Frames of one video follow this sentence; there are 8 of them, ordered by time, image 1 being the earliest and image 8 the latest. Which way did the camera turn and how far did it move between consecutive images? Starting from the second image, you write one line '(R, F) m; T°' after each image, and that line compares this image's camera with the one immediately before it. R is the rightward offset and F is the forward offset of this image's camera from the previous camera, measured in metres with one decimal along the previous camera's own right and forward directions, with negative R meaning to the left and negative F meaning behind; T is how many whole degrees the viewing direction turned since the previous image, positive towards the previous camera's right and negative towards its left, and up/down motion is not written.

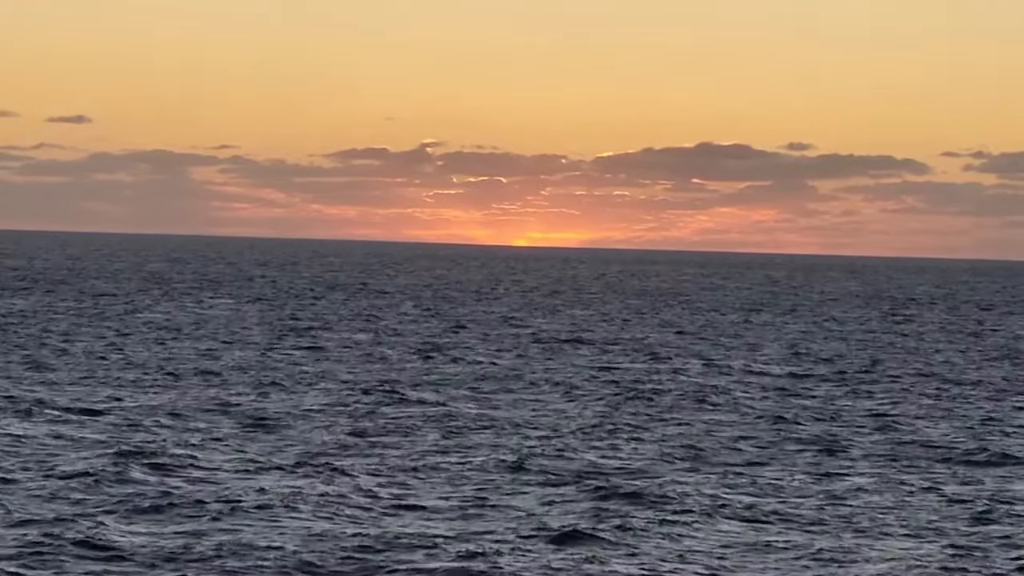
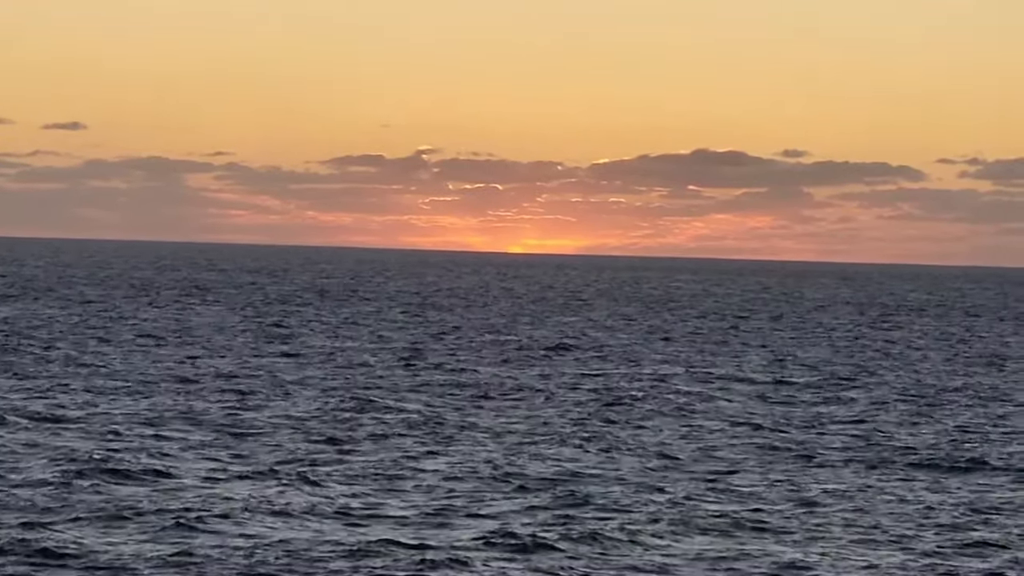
(-11.0, -11.2) m; 0°
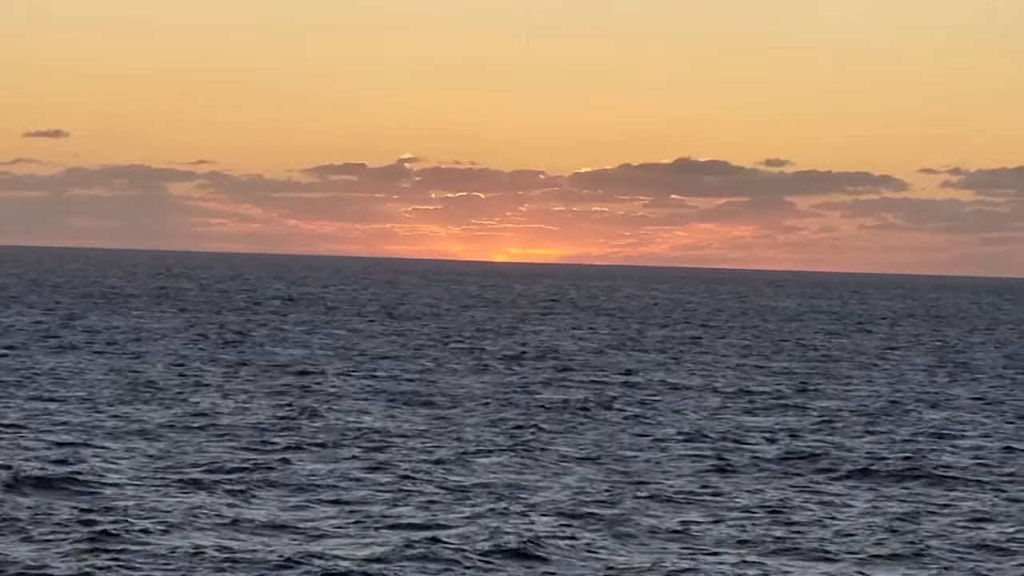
(+0.9, +0.5) m; +1°
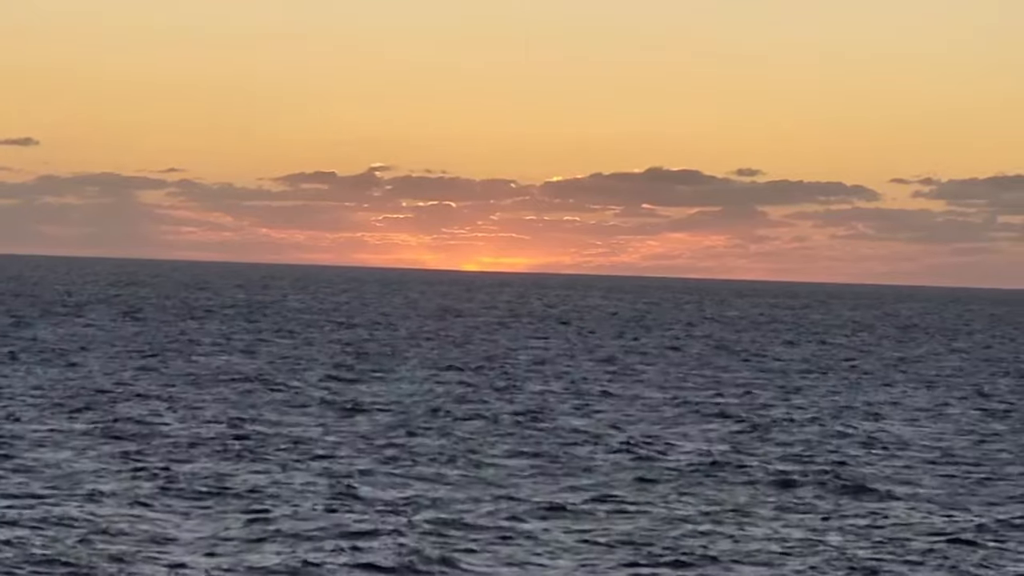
(+1.0, +0.7) m; +1°
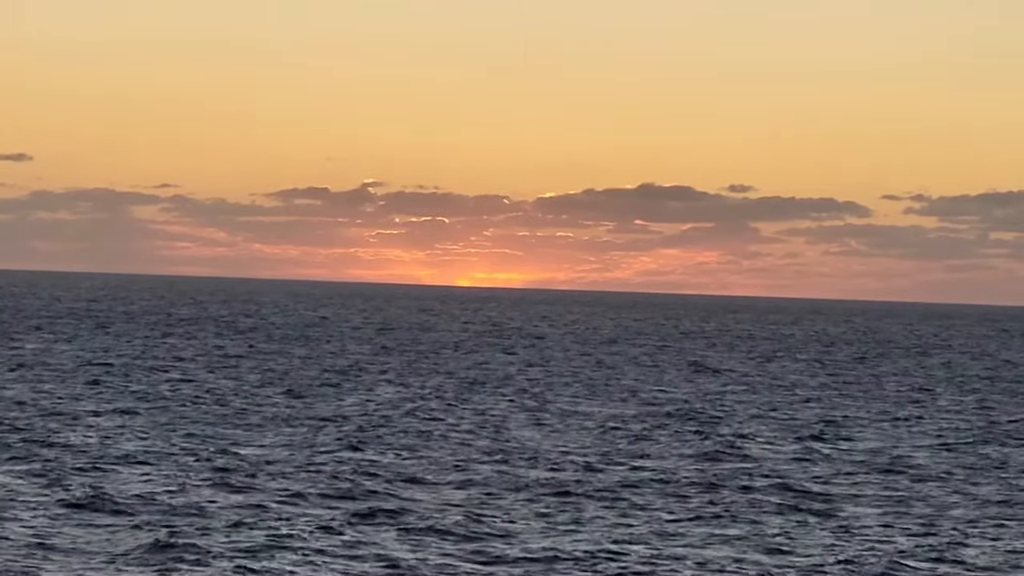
(+1.3, +1.6) m; 0°
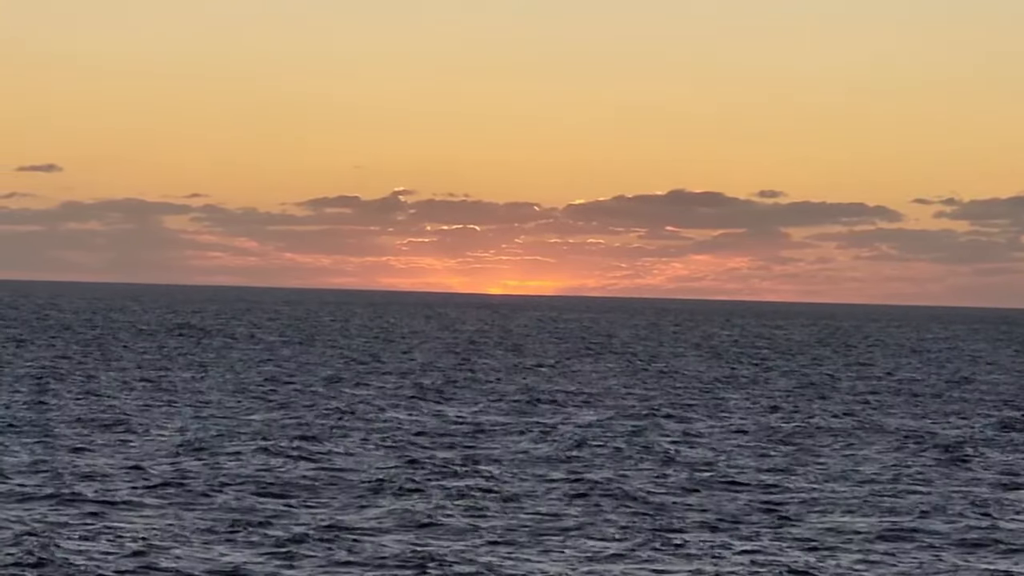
(+3.5, +2.5) m; -1°
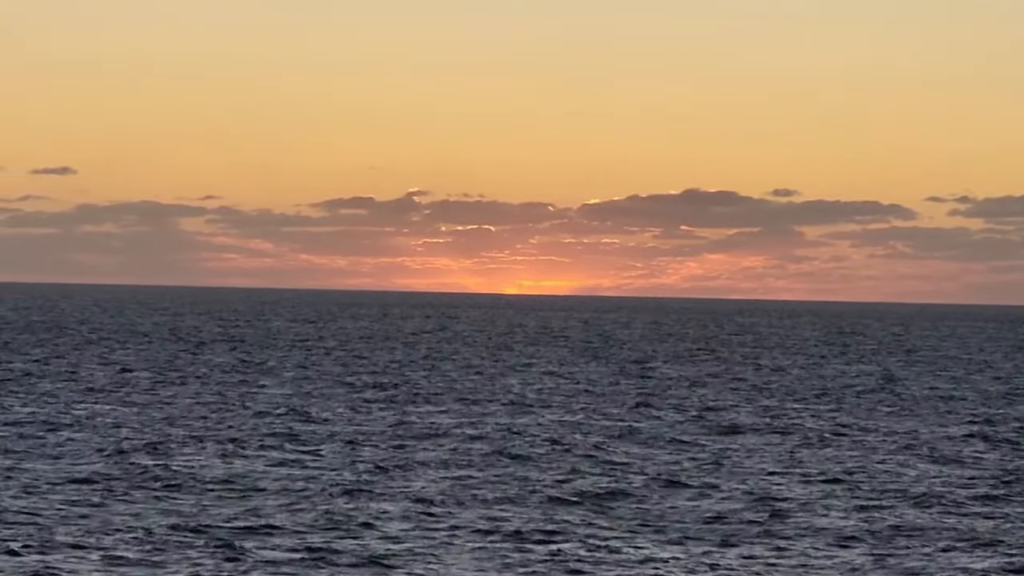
(+1.2, -1.2) m; -1°
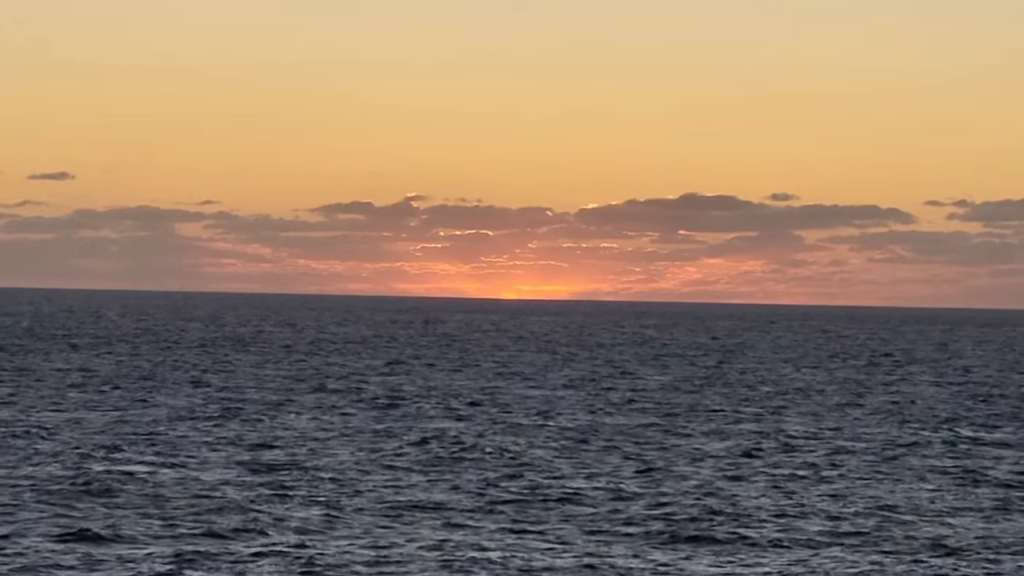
(+0.8, +0.8) m; 0°
